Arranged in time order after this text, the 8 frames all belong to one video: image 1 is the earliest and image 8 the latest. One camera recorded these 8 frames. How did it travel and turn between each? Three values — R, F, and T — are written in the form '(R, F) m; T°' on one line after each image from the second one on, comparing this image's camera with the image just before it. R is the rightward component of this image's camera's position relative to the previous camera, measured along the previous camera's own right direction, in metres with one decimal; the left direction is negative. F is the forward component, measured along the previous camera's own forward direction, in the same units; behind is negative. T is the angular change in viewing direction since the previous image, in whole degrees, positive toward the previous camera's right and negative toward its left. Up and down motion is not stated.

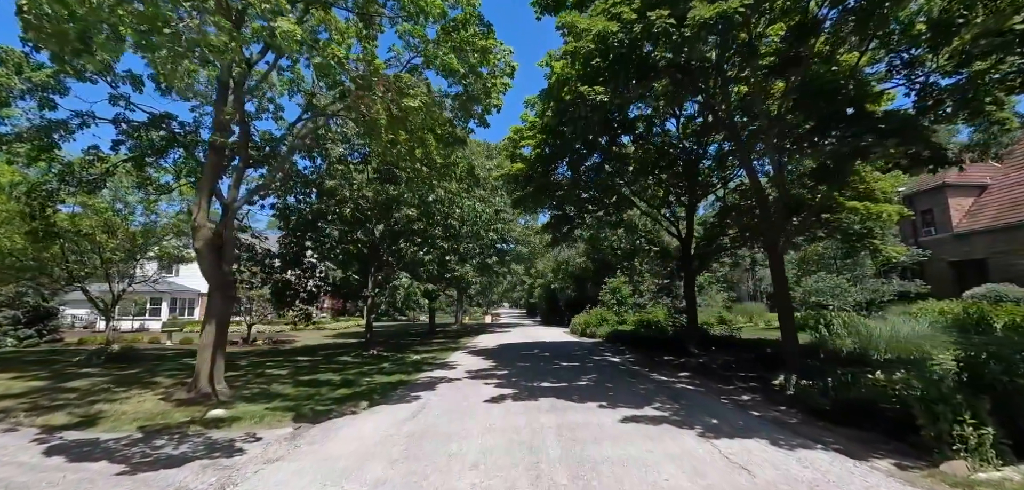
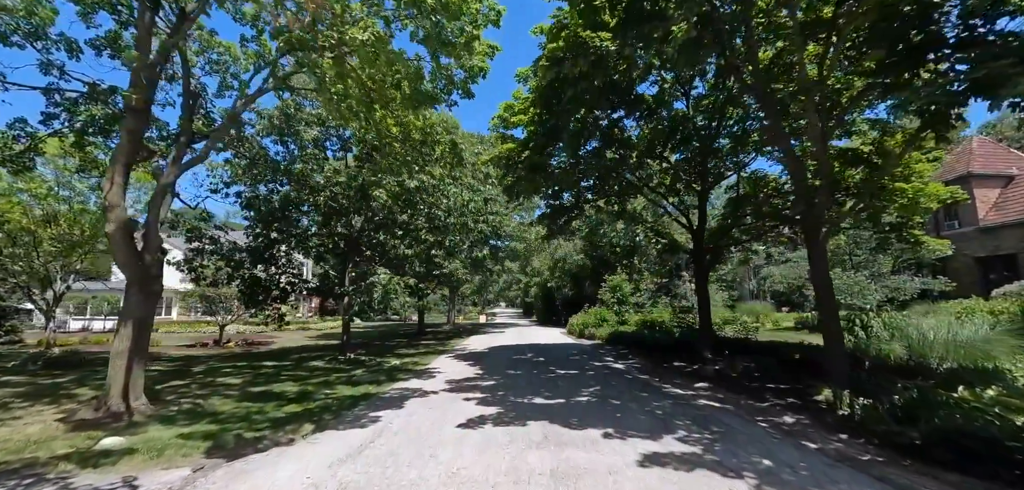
(+0.2, +1.4) m; 0°
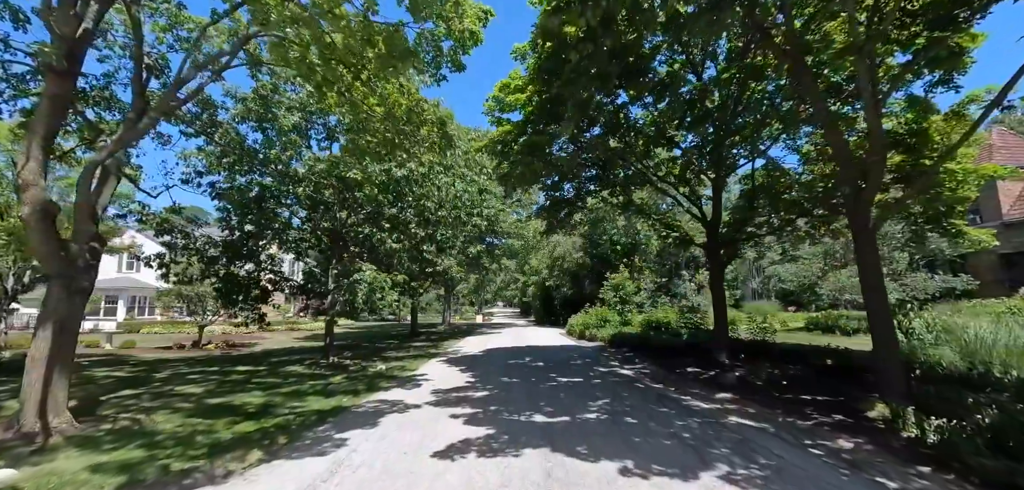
(0.0, +1.0) m; 0°
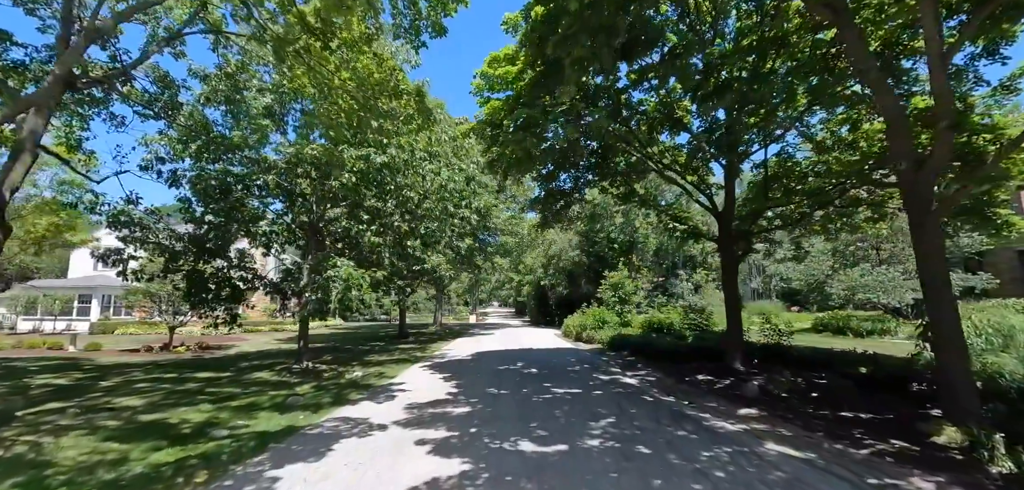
(+0.1, +1.0) m; +1°
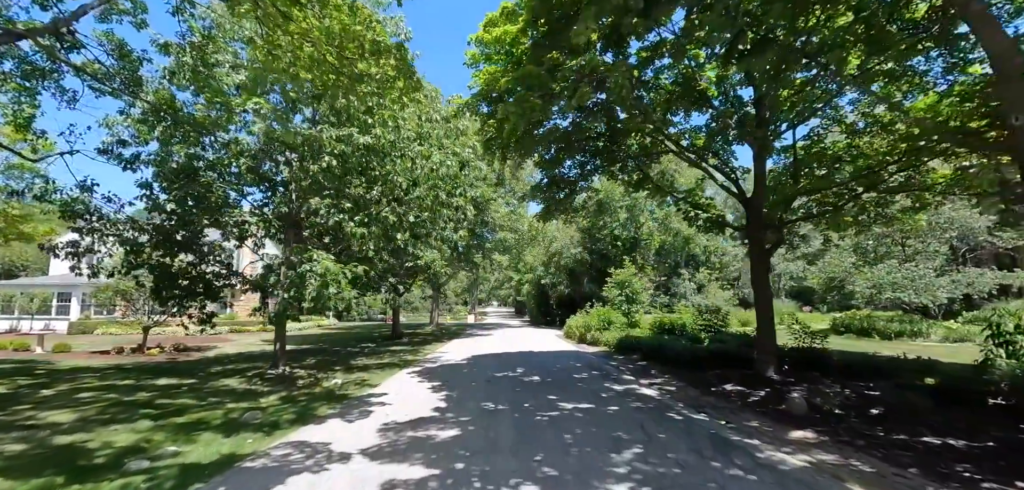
(0.0, +1.1) m; 0°
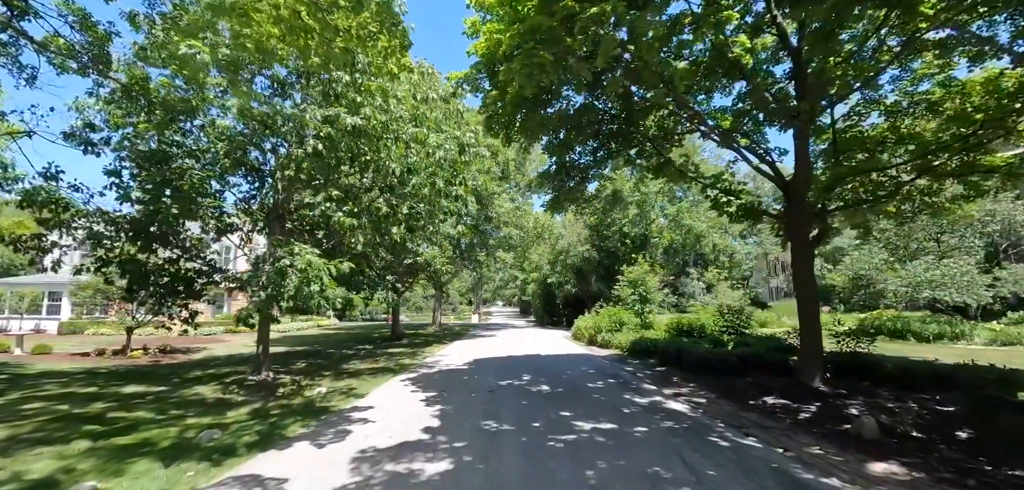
(0.0, +1.0) m; -1°
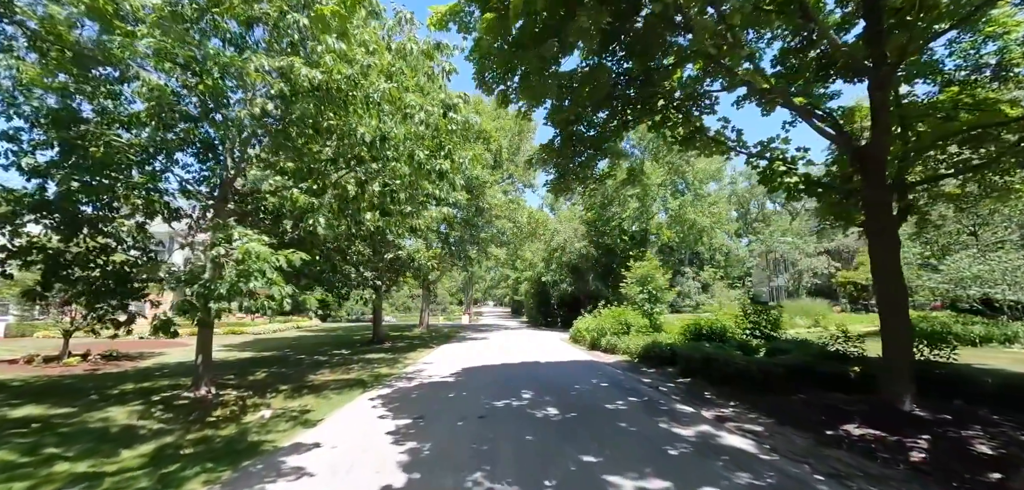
(-0.1, +1.6) m; +1°
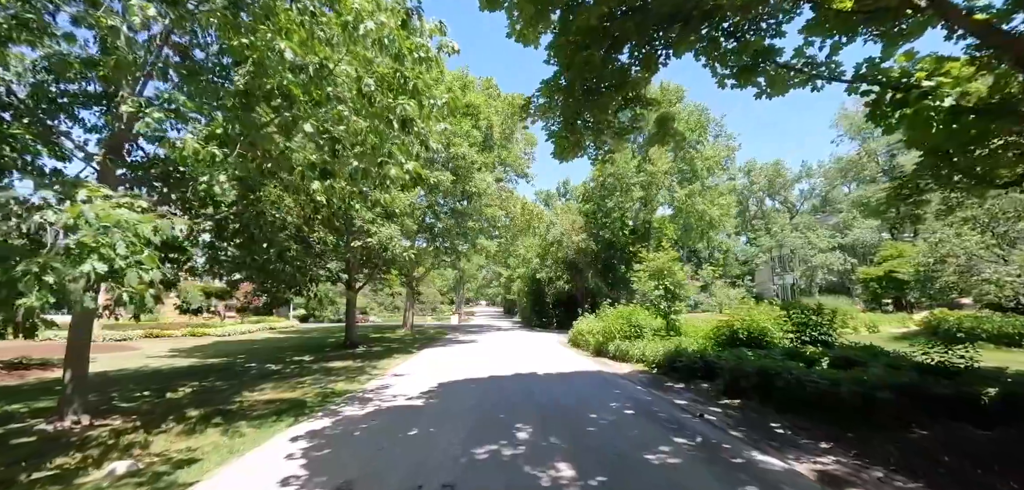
(0.0, +2.1) m; +1°
